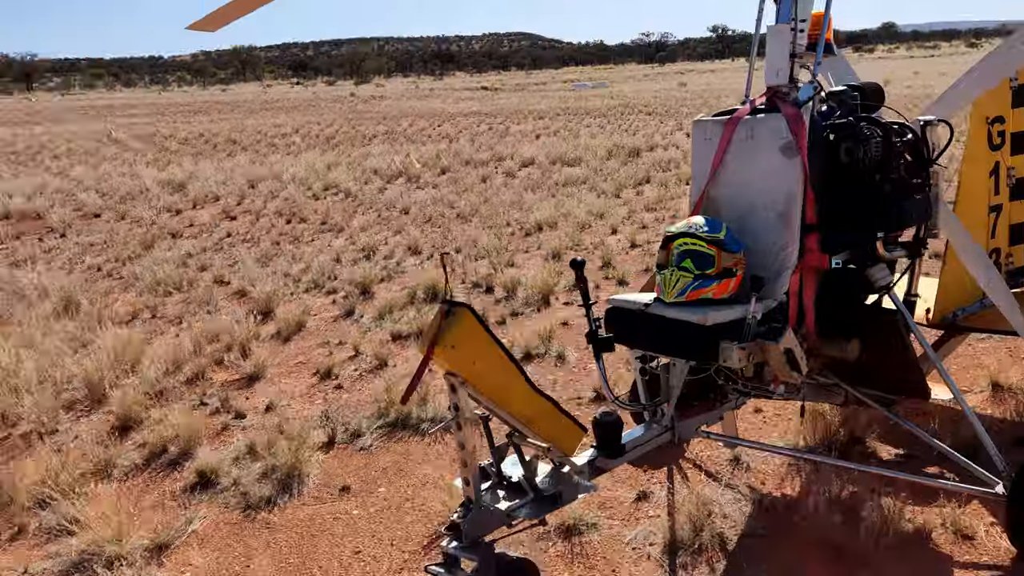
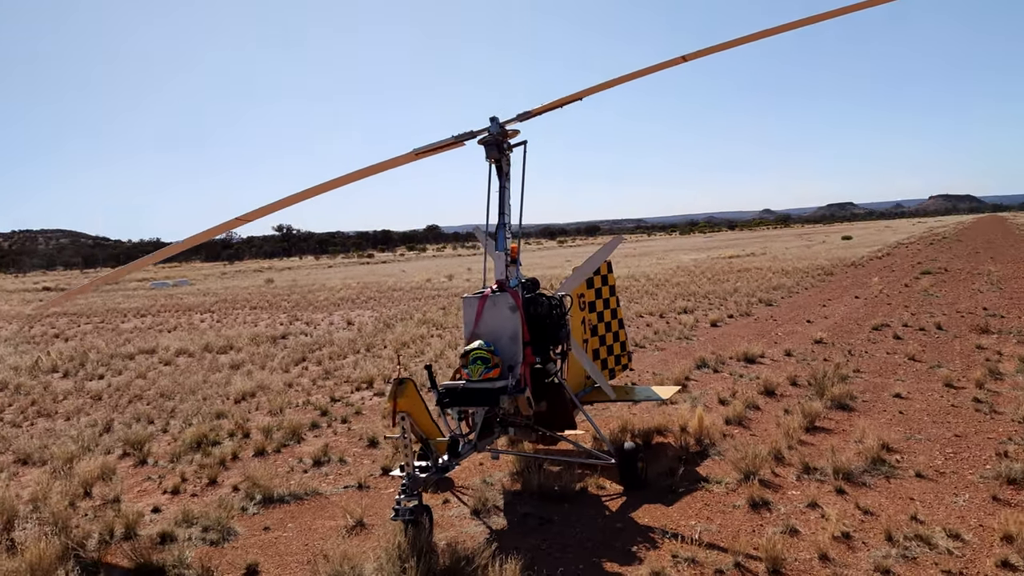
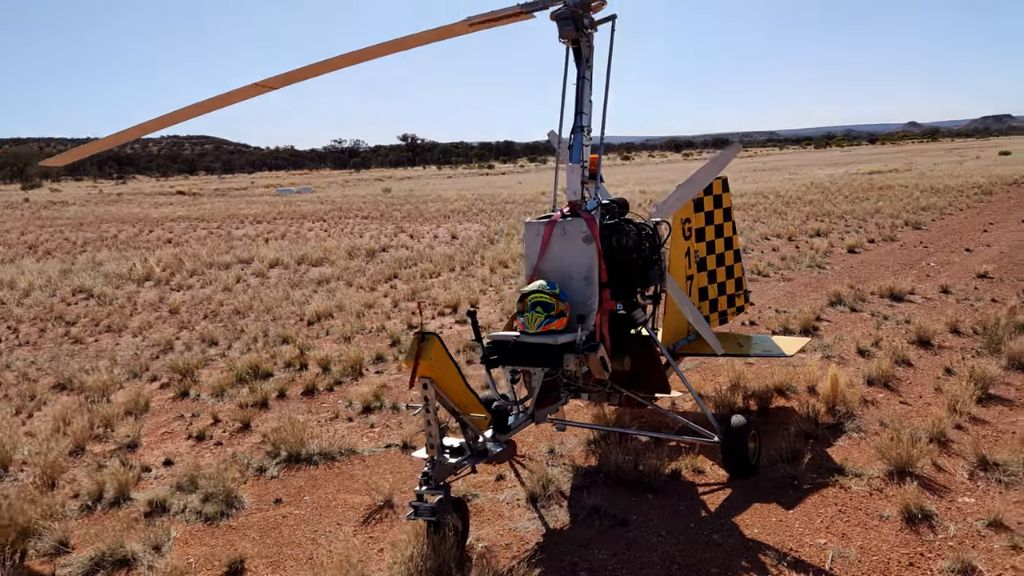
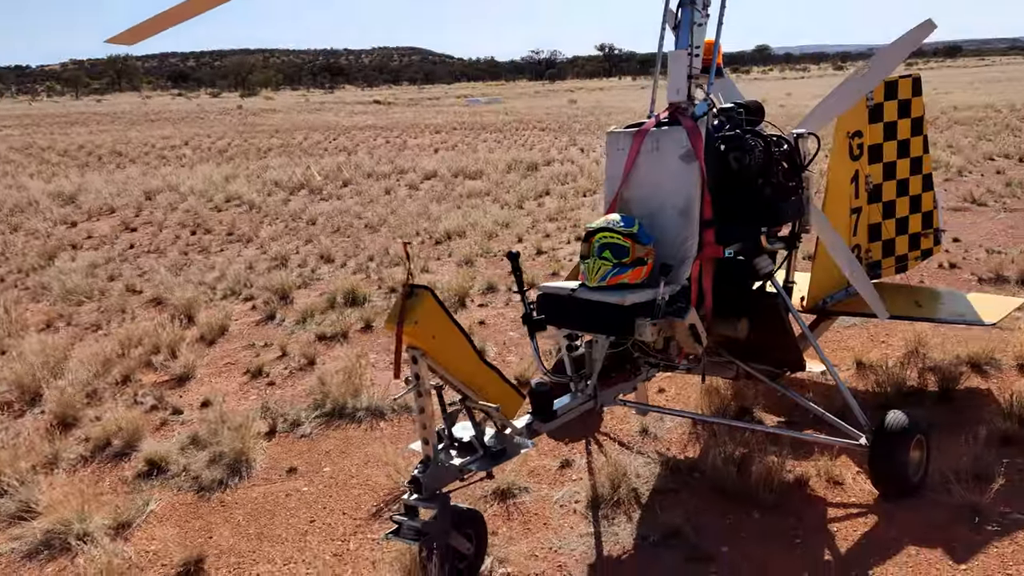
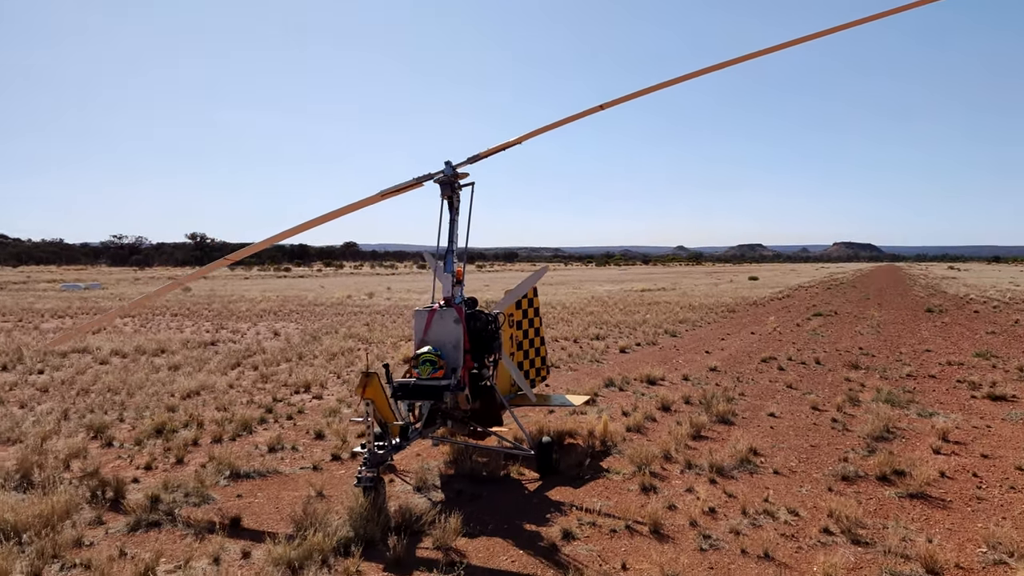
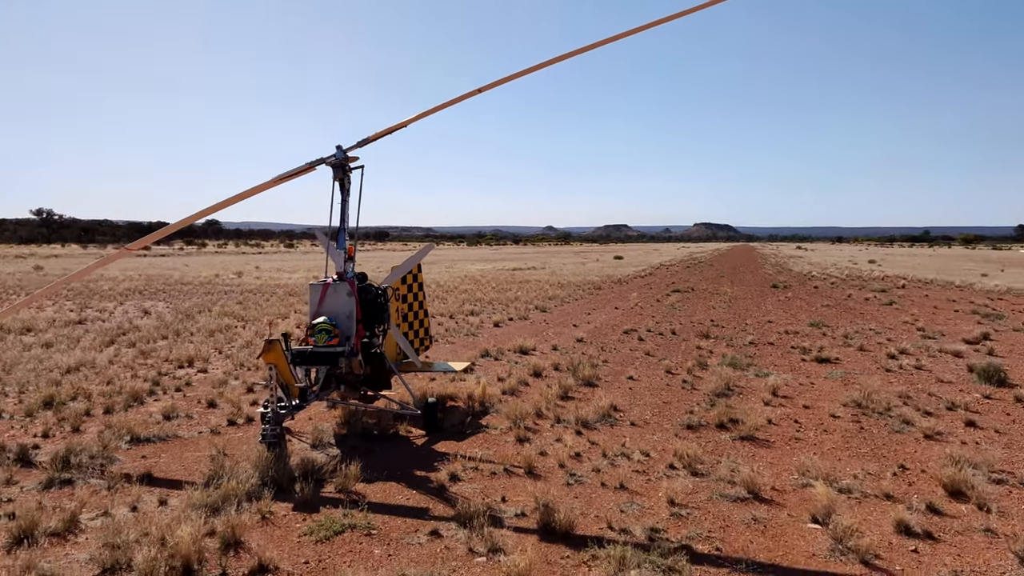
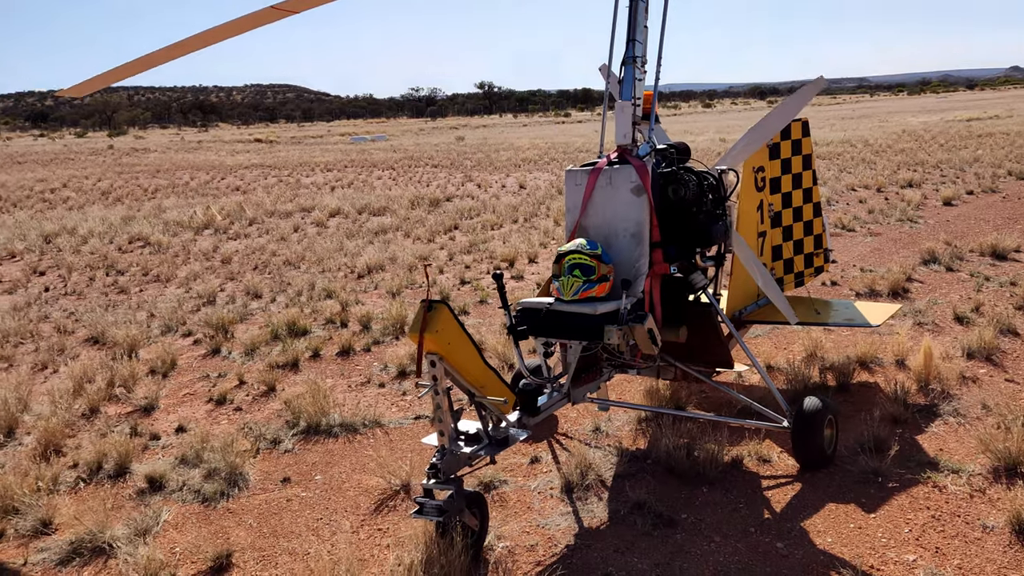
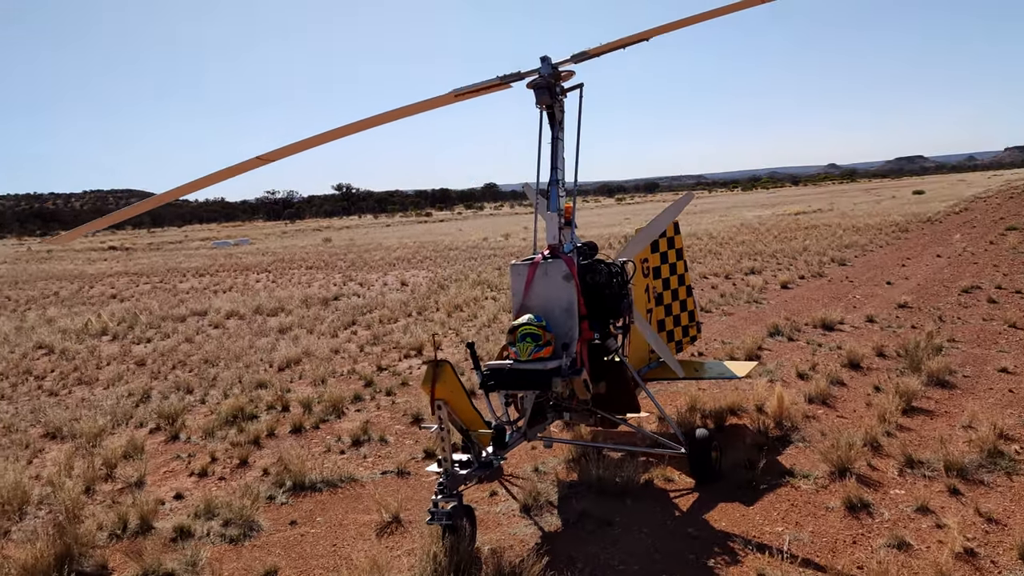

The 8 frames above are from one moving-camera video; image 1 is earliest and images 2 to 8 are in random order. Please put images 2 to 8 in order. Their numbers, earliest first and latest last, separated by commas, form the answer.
4, 7, 3, 8, 2, 5, 6
